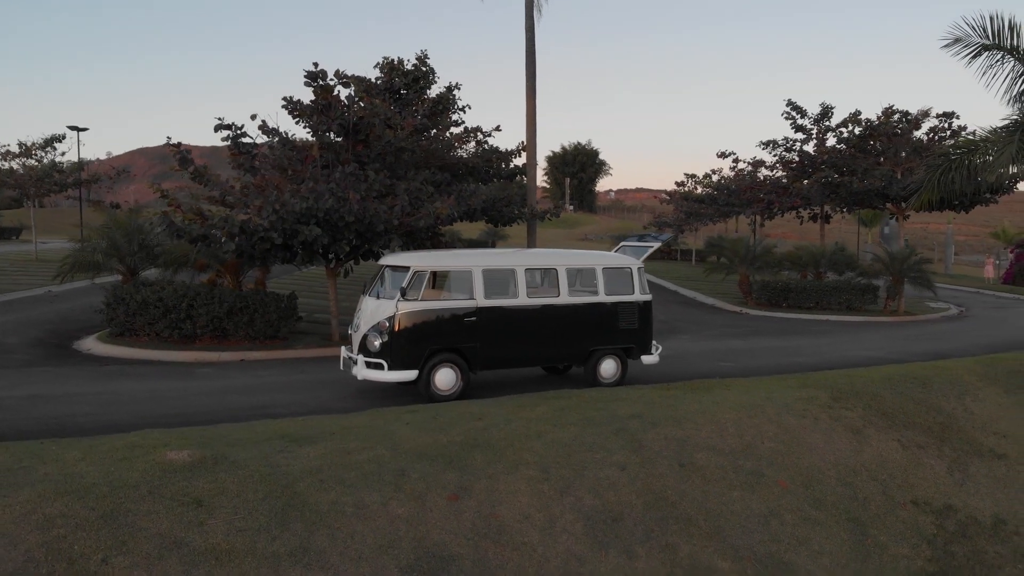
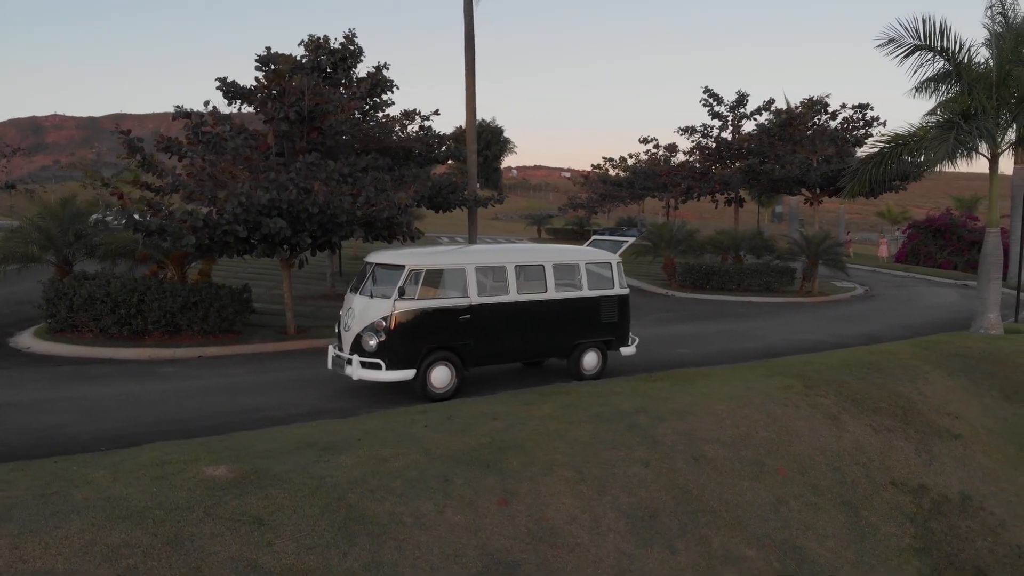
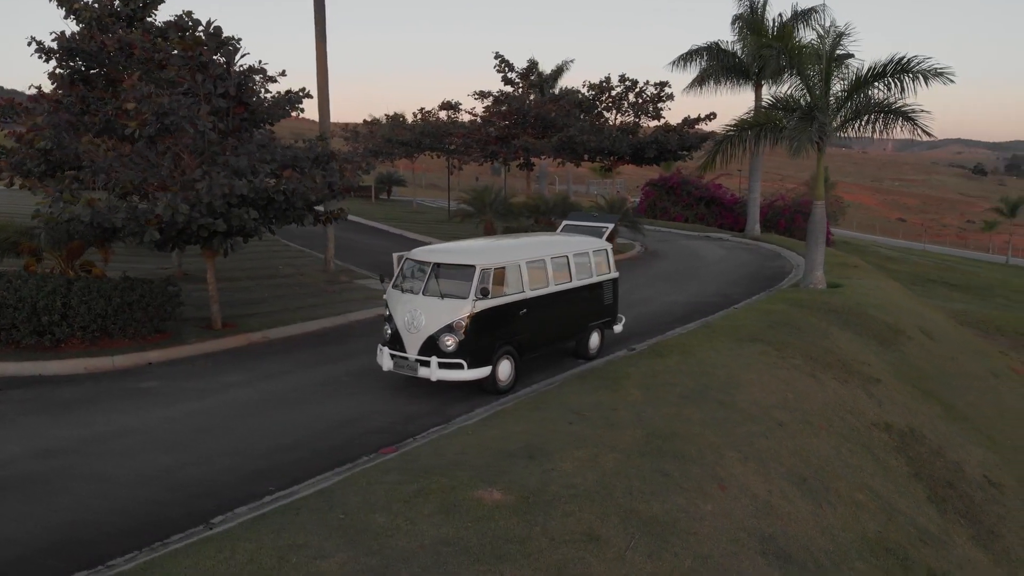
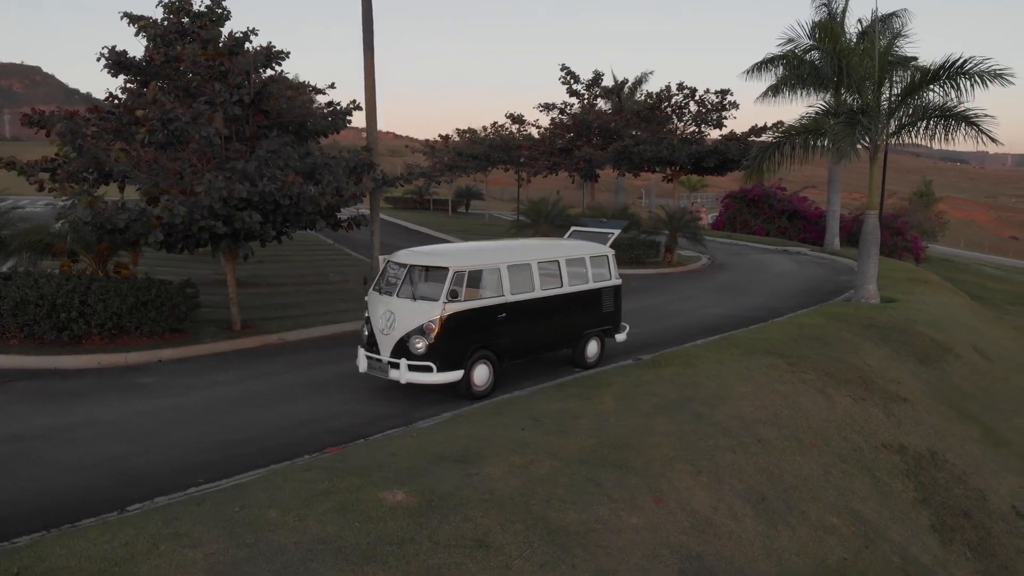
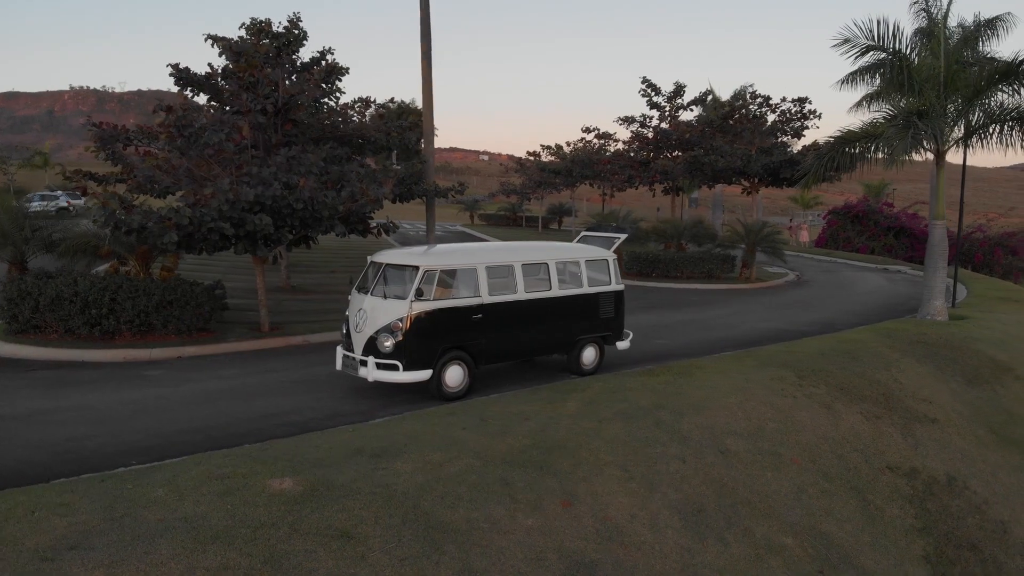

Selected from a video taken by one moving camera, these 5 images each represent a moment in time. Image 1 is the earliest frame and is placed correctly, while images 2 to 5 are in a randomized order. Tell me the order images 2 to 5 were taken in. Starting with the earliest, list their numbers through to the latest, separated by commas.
2, 5, 4, 3
